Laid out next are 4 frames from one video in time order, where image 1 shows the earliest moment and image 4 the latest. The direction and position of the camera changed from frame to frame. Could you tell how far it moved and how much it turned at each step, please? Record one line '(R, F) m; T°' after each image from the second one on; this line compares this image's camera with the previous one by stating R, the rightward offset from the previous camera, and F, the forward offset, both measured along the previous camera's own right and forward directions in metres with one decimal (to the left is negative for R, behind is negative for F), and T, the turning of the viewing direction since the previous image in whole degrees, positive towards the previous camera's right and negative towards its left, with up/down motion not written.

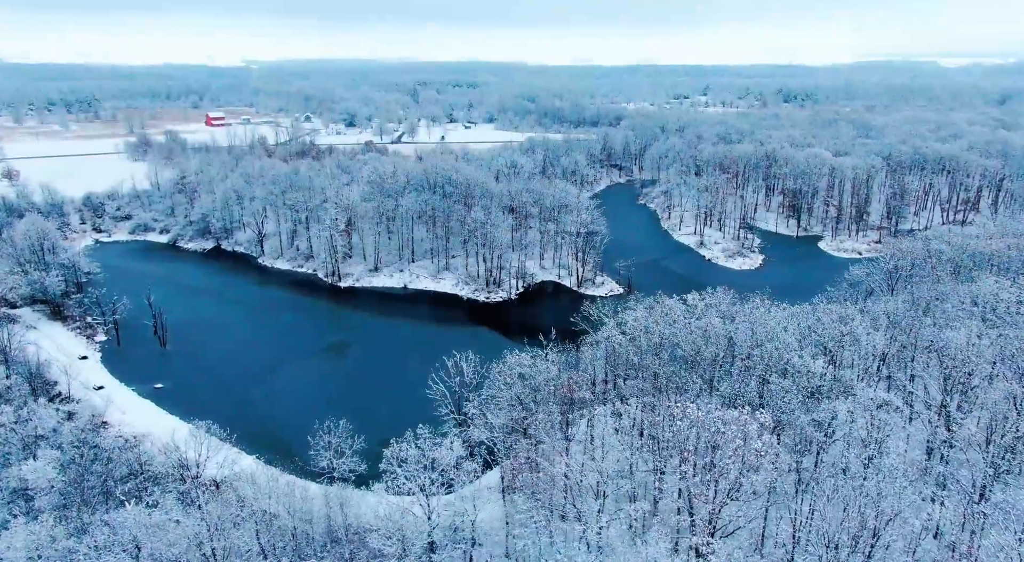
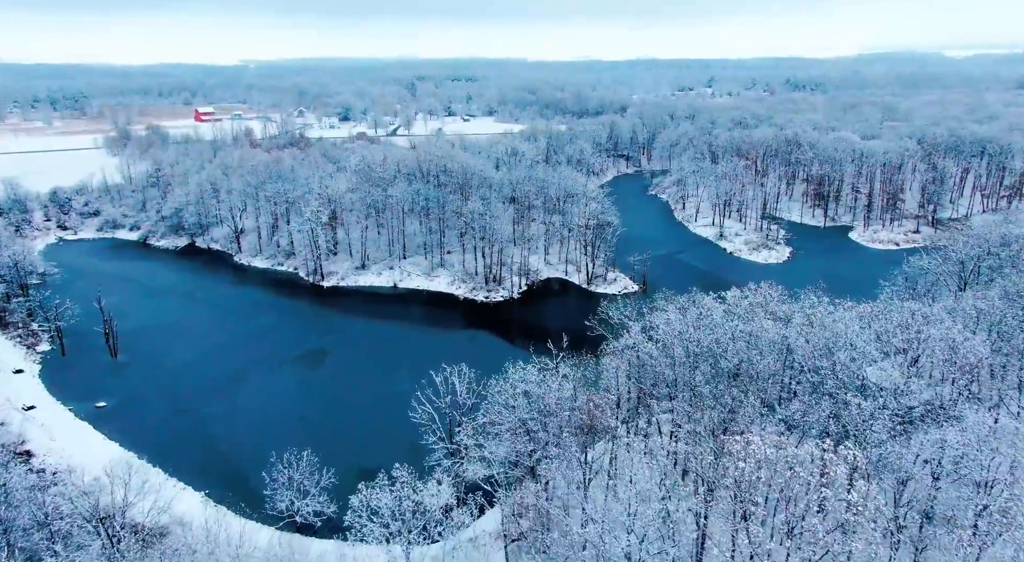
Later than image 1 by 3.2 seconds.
(0.0, +9.6) m; 0°
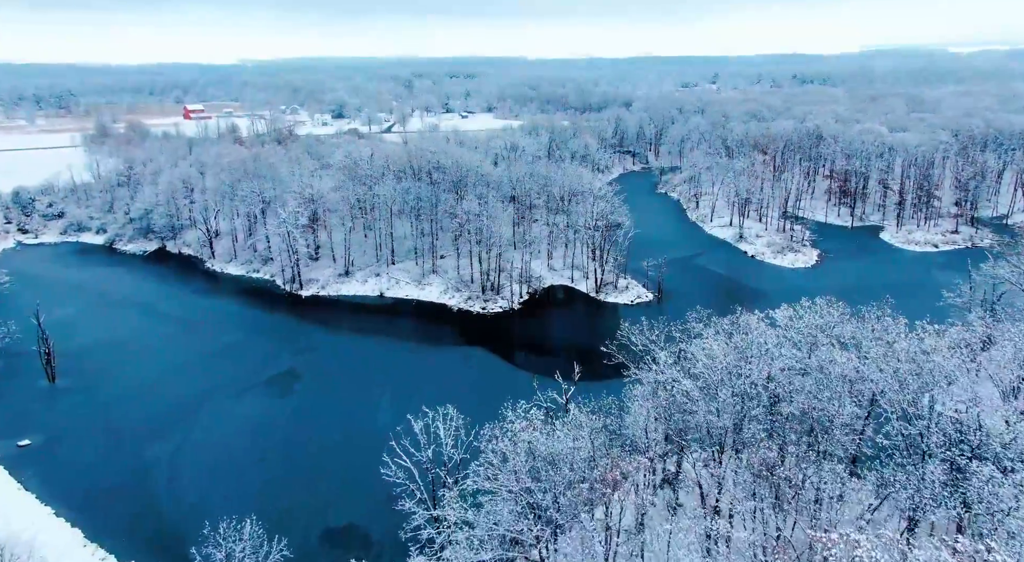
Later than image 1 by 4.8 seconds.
(+0.1, +8.7) m; 0°
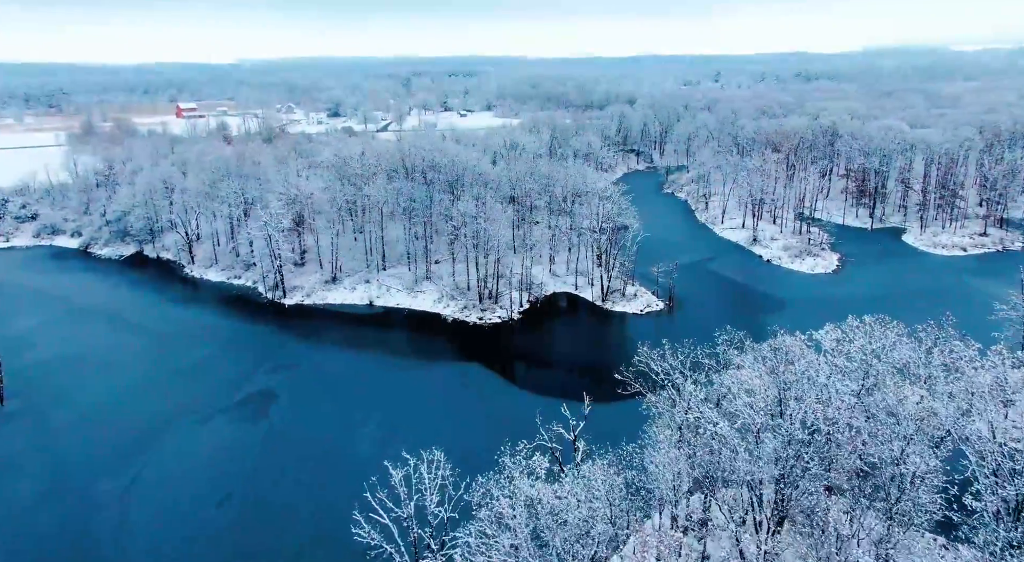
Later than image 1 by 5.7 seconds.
(+0.1, +5.5) m; 0°
